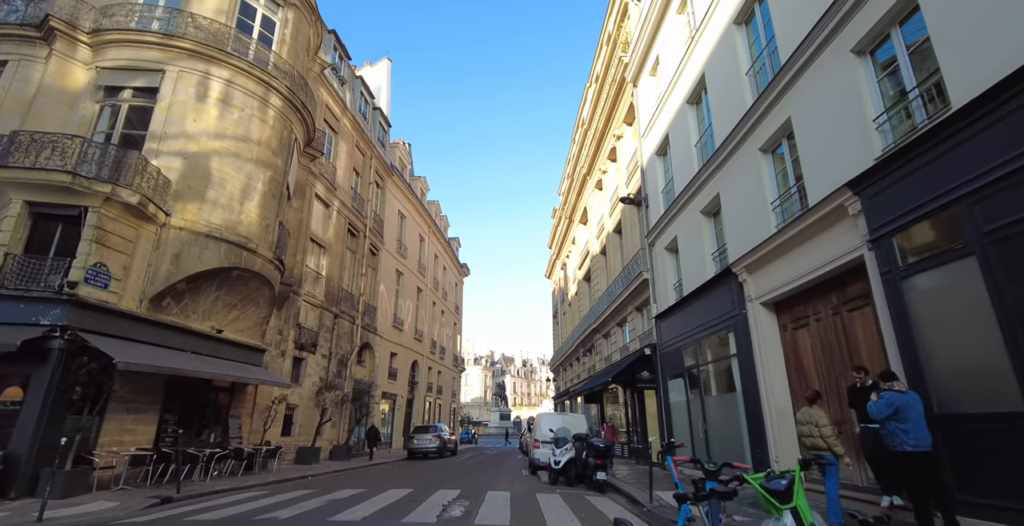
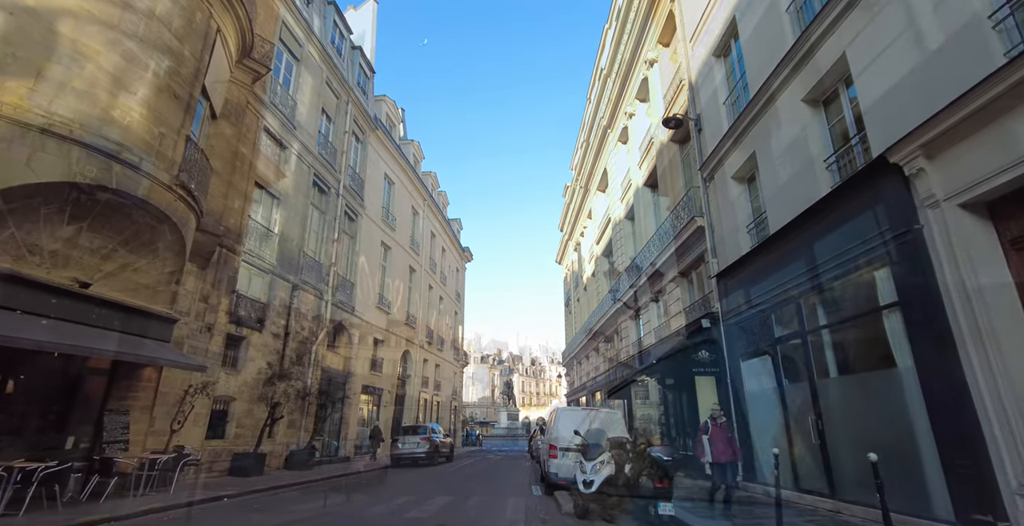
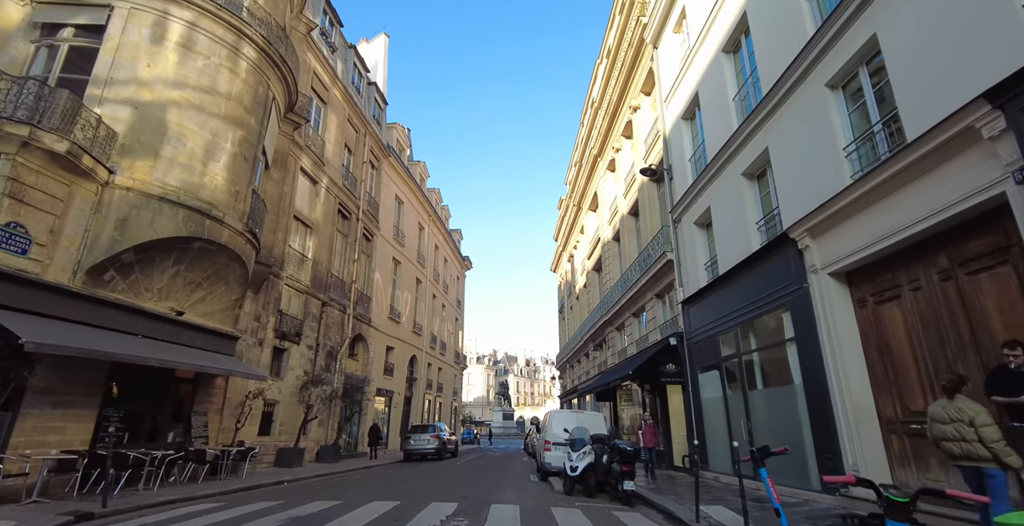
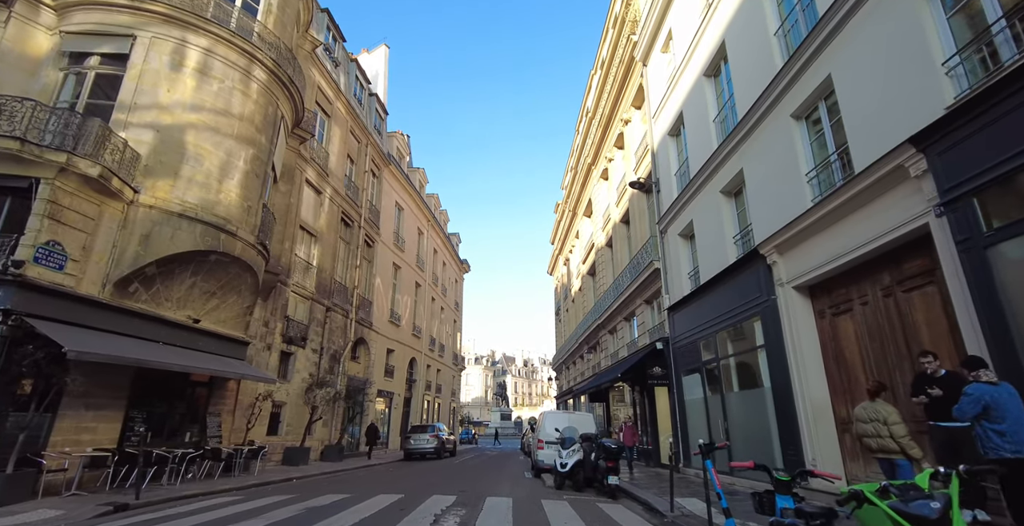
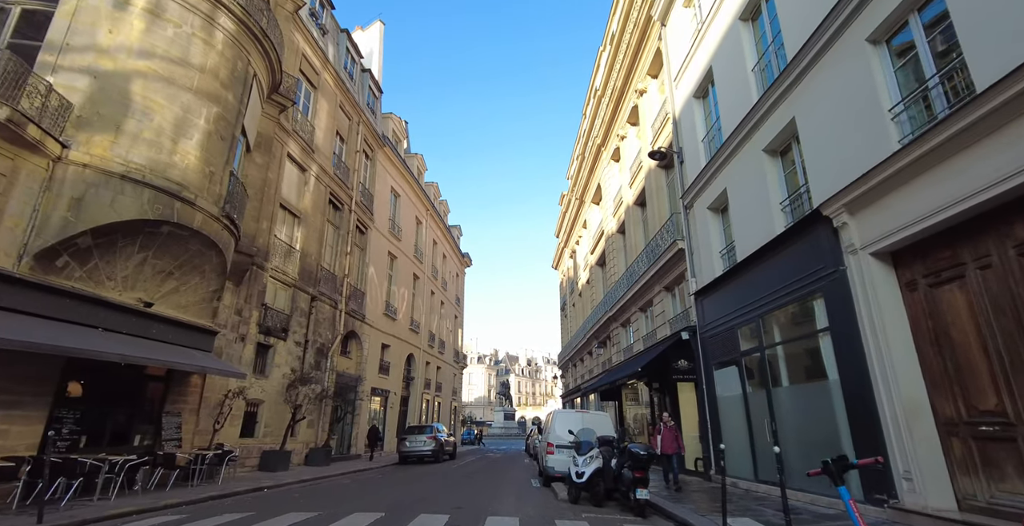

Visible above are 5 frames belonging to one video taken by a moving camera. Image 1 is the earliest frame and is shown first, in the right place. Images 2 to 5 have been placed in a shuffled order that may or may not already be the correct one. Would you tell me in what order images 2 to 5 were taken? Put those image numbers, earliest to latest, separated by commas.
4, 3, 5, 2
